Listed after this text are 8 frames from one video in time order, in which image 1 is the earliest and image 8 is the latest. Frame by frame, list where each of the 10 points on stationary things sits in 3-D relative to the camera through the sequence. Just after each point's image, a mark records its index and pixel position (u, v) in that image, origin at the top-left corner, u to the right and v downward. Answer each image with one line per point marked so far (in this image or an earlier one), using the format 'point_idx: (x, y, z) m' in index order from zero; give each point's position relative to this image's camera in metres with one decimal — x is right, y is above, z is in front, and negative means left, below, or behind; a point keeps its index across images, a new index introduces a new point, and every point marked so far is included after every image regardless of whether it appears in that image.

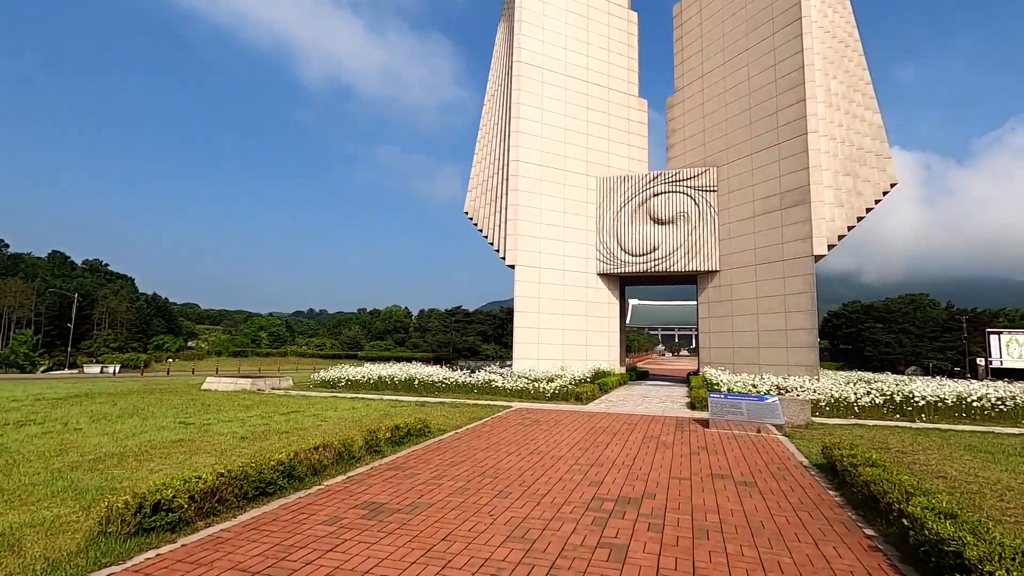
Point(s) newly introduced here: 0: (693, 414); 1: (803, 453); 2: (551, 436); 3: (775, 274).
0: (+3.7, -2.6, +10.8) m
1: (+3.9, -2.2, +7.1) m
2: (+0.6, -2.3, +8.2) m
3: (+9.0, +0.5, +18.2) m
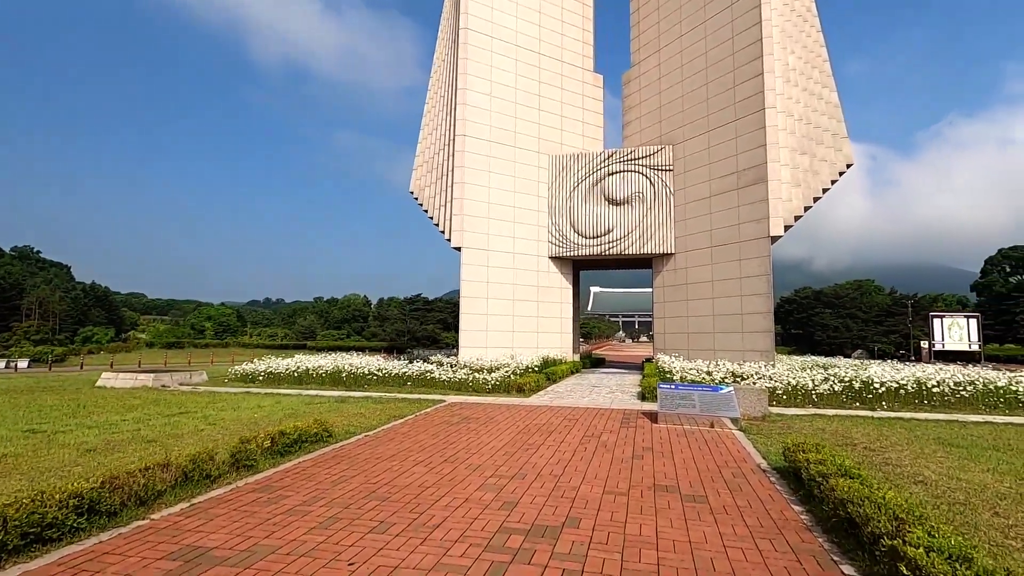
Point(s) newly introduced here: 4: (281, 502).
0: (+2.4, -2.2, +9.9) m
1: (+2.9, -1.9, +6.2) m
2: (-0.5, -2.0, +7.0) m
3: (+7.2, +1.0, +17.5) m
4: (-1.9, -1.8, +4.5) m
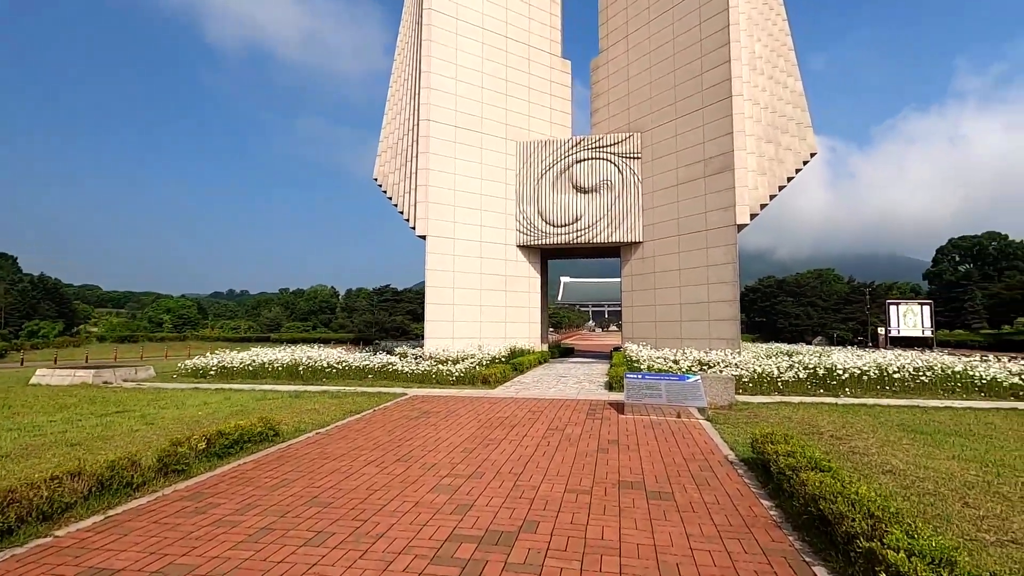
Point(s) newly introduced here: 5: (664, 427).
0: (+1.8, -2.0, +9.7) m
1: (+2.4, -1.8, +6.0) m
2: (-1.0, -1.8, +6.6) m
3: (+6.1, +1.4, +17.5) m
4: (-2.3, -1.7, +4.1) m
5: (+2.0, -1.8, +7.1) m
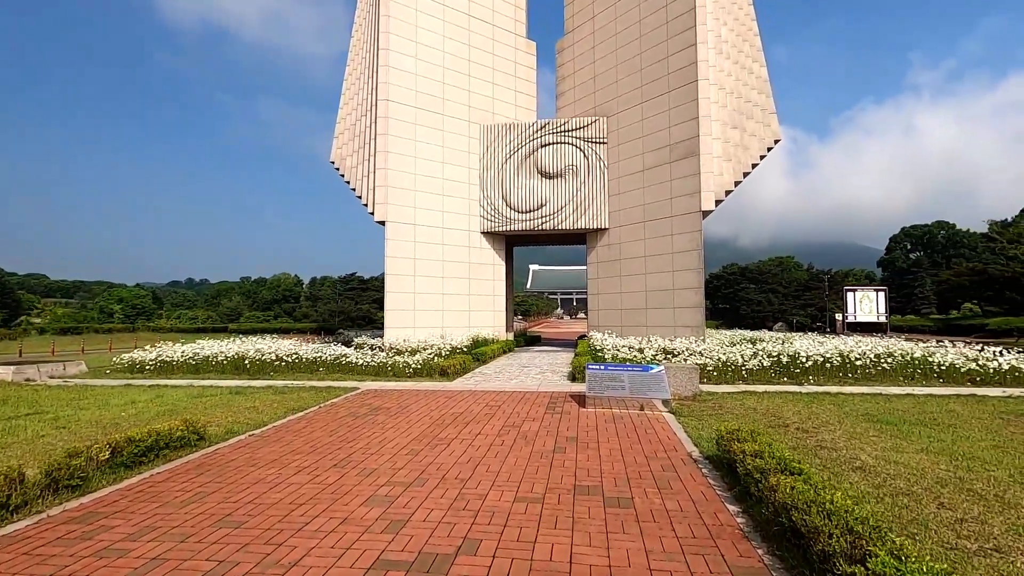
0: (+1.0, -1.8, +9.3) m
1: (+1.9, -1.6, +5.7) m
2: (-1.5, -1.7, +6.1) m
3: (+4.9, +1.8, +17.3) m
4: (-2.7, -1.6, +3.5) m
5: (+1.4, -1.7, +6.7) m
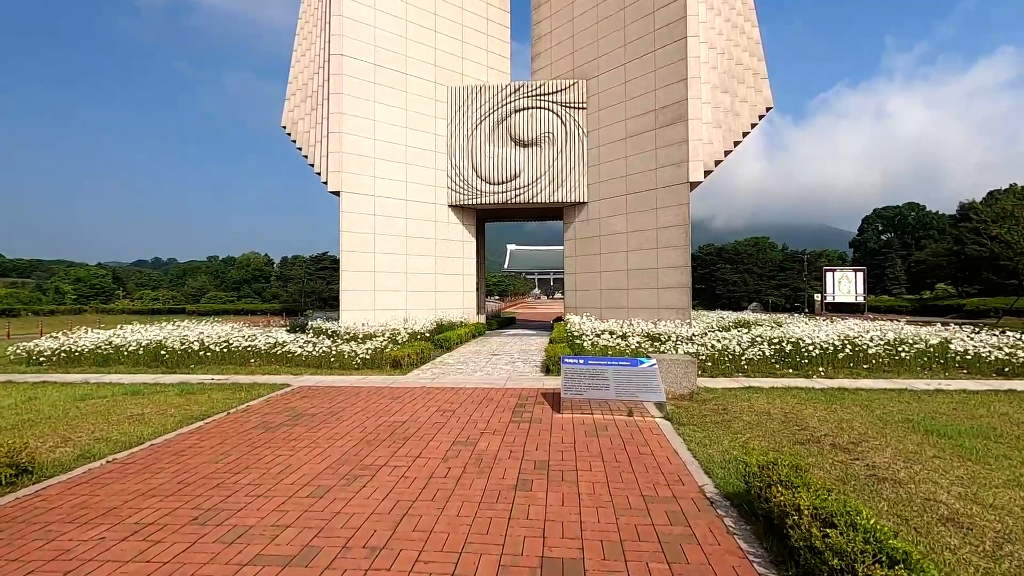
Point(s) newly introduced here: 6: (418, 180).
0: (+0.5, -1.4, +7.9) m
1: (+1.5, -1.4, +4.3) m
2: (-1.9, -1.4, +4.6) m
3: (+4.0, +2.5, +15.9) m
4: (-3.0, -1.5, +1.9) m
5: (+1.0, -1.4, +5.3) m
6: (-3.1, +3.6, +17.6) m
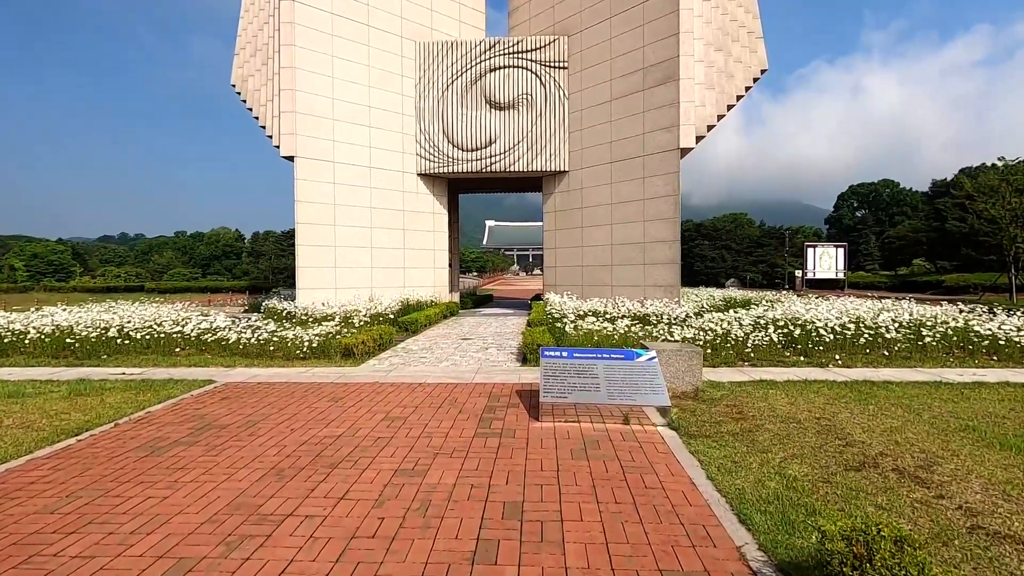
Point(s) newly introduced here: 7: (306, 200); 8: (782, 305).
0: (+0.1, -1.1, +6.6) m
1: (+1.3, -1.3, +3.1) m
2: (-2.2, -1.3, +3.3) m
3: (+3.3, +3.1, +14.6) m
4: (-3.1, -1.5, +0.5) m
5: (+0.7, -1.2, +4.1) m
6: (-3.8, +4.3, +16.0) m
7: (-5.6, +2.4, +14.4) m
8: (+5.6, -0.3, +11.1) m
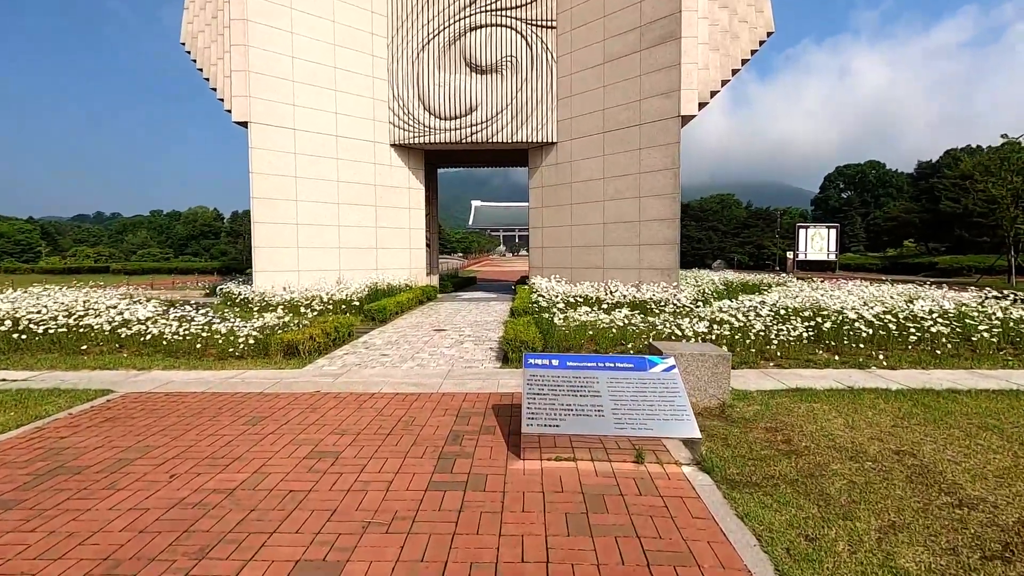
0: (-0.1, -1.0, +5.4) m
1: (+1.1, -1.3, +1.9) m
2: (-2.3, -1.3, +1.9) m
3: (+2.9, +3.6, +13.3) m
4: (-3.2, -1.6, -0.8) m
5: (+0.6, -1.2, +2.8) m
6: (-4.3, +4.8, +14.4) m
7: (-6.0, +2.8, +12.9) m
8: (+5.2, 0.0, +9.9) m
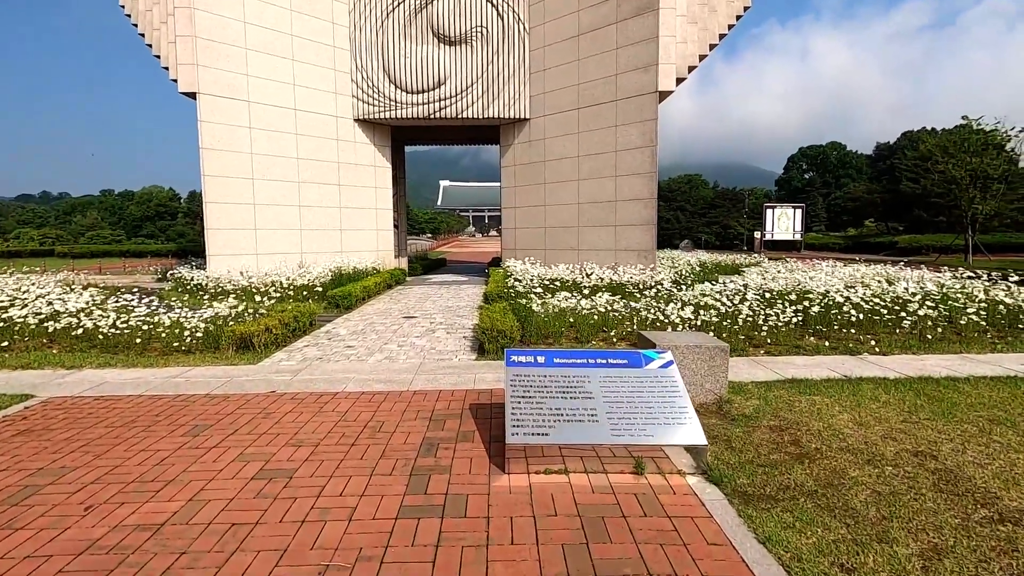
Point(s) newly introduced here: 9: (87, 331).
0: (-0.3, -0.9, +4.9) m
1: (+1.1, -1.3, +1.5) m
2: (-2.3, -1.3, +1.4) m
3: (+2.2, +4.0, +12.8) m
4: (-3.1, -1.7, -1.4) m
5: (+0.5, -1.2, +2.4) m
6: (-5.1, +5.2, +13.5) m
7: (-6.7, +3.1, +11.9) m
8: (+4.8, +0.3, +9.7) m
9: (-5.0, -0.5, +6.3) m
